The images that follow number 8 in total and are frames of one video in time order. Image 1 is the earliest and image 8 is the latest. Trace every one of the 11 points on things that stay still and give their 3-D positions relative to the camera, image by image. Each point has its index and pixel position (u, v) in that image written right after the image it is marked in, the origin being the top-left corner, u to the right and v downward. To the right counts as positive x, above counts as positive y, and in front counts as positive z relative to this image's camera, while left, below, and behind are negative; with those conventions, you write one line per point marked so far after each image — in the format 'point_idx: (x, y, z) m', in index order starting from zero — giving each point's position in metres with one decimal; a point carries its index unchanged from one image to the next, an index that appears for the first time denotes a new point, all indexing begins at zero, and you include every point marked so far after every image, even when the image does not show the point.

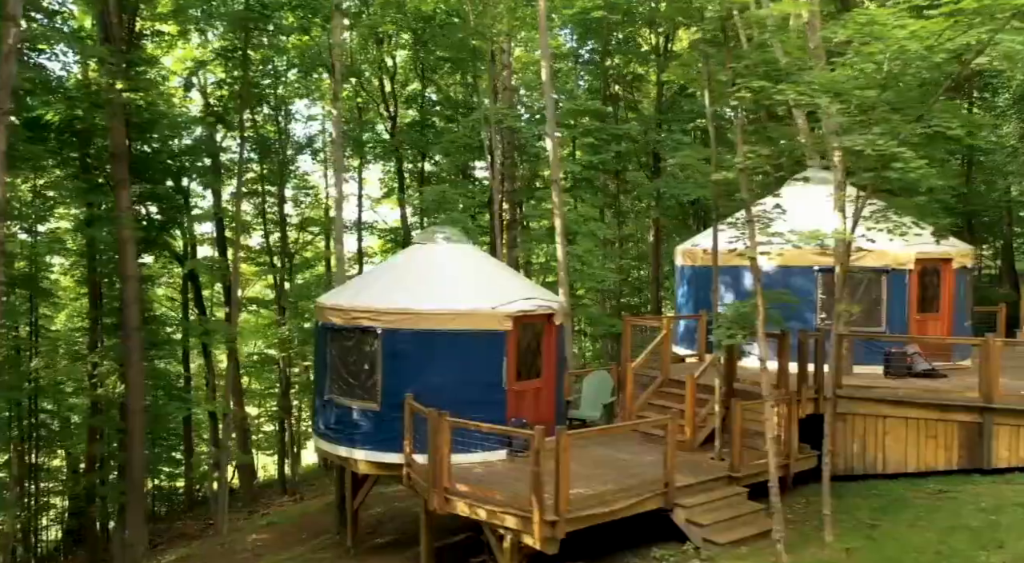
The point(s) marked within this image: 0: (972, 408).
0: (+4.8, -1.3, +10.3) m
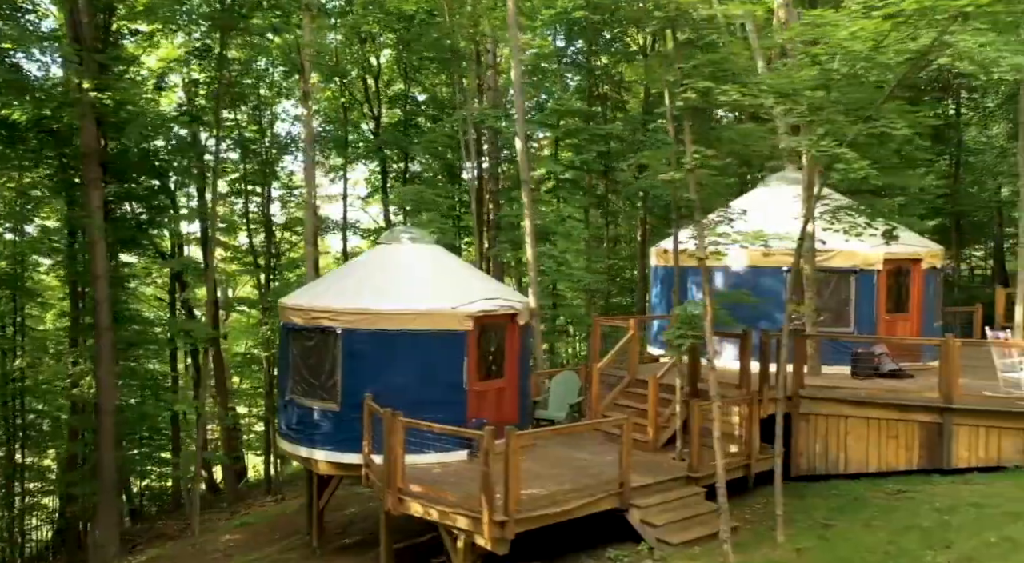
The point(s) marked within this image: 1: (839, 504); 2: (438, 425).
0: (+4.4, -1.3, +10.3) m
1: (+3.1, -2.1, +9.6) m
2: (-0.6, -1.2, +8.3) m
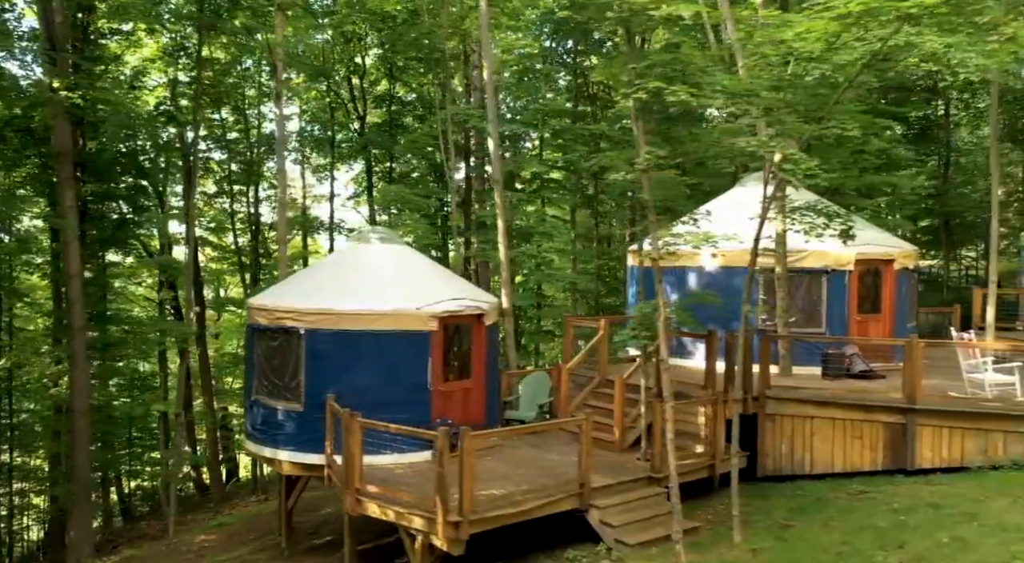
0: (+4.0, -1.3, +10.4) m
1: (+2.8, -2.1, +9.6) m
2: (-1.0, -1.2, +8.2) m
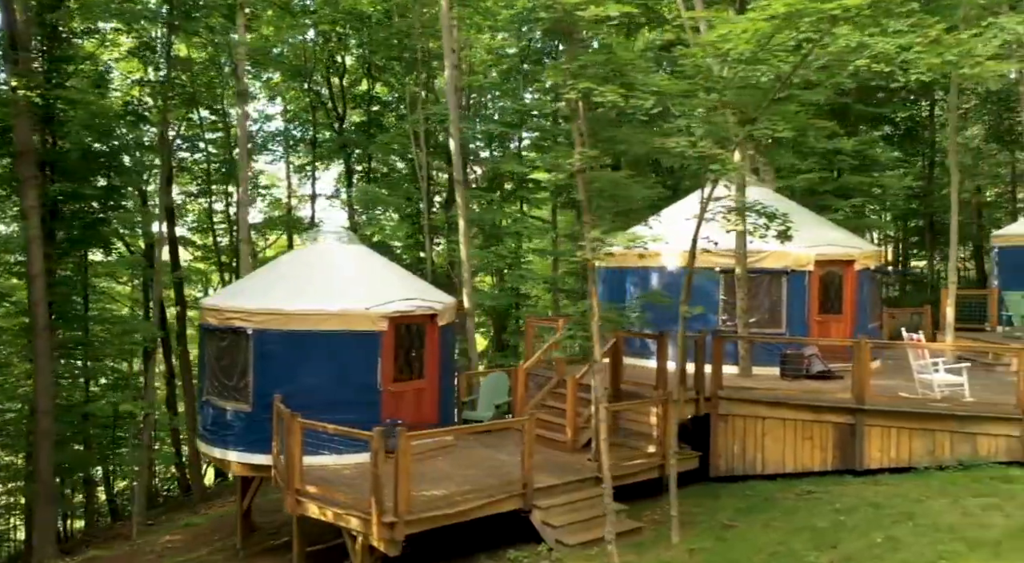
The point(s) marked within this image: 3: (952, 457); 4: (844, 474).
0: (+3.5, -1.3, +10.4) m
1: (+2.3, -2.1, +9.6) m
2: (-1.5, -1.2, +8.2) m
3: (+4.4, -1.8, +9.9) m
4: (+3.5, -2.0, +10.5) m
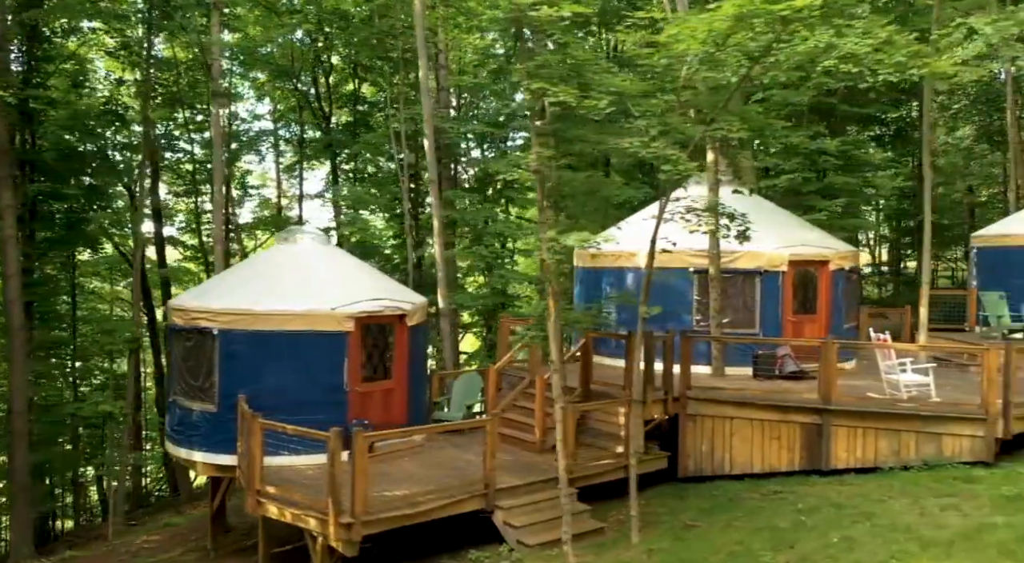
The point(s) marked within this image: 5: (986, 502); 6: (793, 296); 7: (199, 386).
0: (+3.1, -1.3, +10.4) m
1: (+1.9, -2.2, +9.6) m
2: (-1.8, -1.2, +8.2) m
3: (+4.1, -1.8, +10.0) m
4: (+3.2, -2.0, +10.5) m
5: (+3.9, -1.8, +8.2) m
6: (+3.9, -0.2, +13.9) m
7: (-3.2, -1.1, +10.3) m
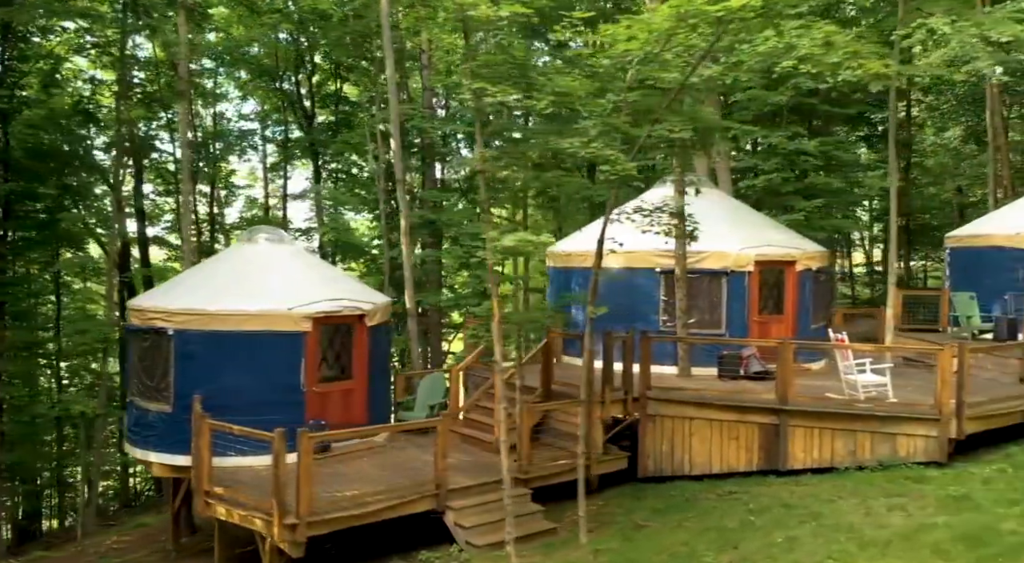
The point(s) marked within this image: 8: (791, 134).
0: (+2.7, -1.3, +10.4) m
1: (+1.5, -2.2, +9.6) m
2: (-2.3, -1.2, +8.2) m
3: (+3.6, -1.8, +10.0) m
4: (+2.7, -2.0, +10.5) m
5: (+3.5, -1.8, +8.2) m
6: (+3.5, -0.2, +13.9) m
7: (-3.7, -1.1, +10.3) m
8: (+5.1, +2.7, +18.0) m
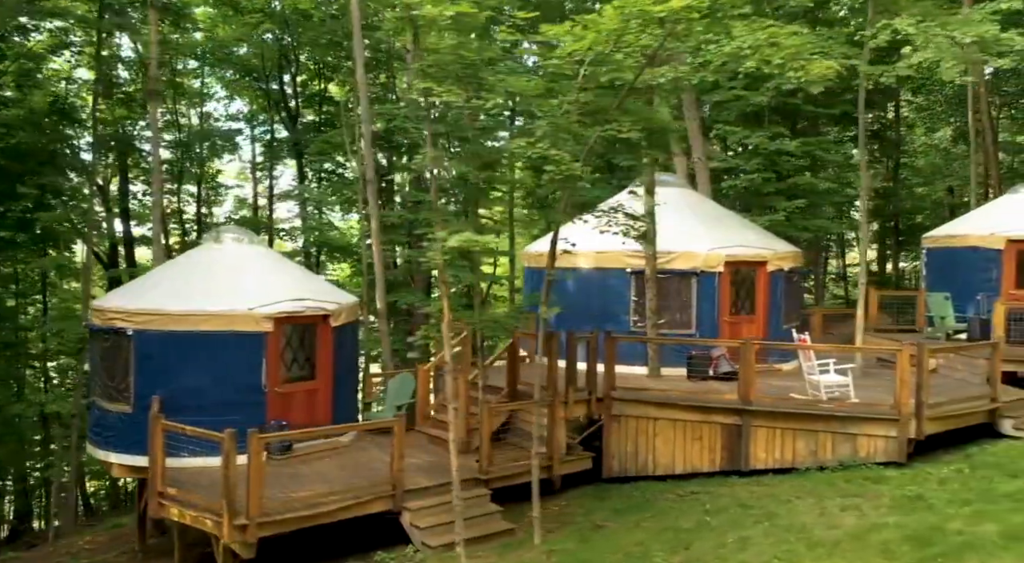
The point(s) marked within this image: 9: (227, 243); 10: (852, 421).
0: (+2.3, -1.3, +10.4) m
1: (+1.1, -2.2, +9.6) m
2: (-2.6, -1.2, +8.2) m
3: (+3.2, -1.8, +10.0) m
4: (+2.3, -2.0, +10.5) m
5: (+3.1, -1.8, +8.2) m
6: (+3.0, -0.2, +13.9) m
7: (-4.1, -1.1, +10.3) m
8: (+4.7, +2.7, +18.0) m
9: (-3.3, +0.4, +11.5) m
10: (+3.4, -1.4, +9.9) m
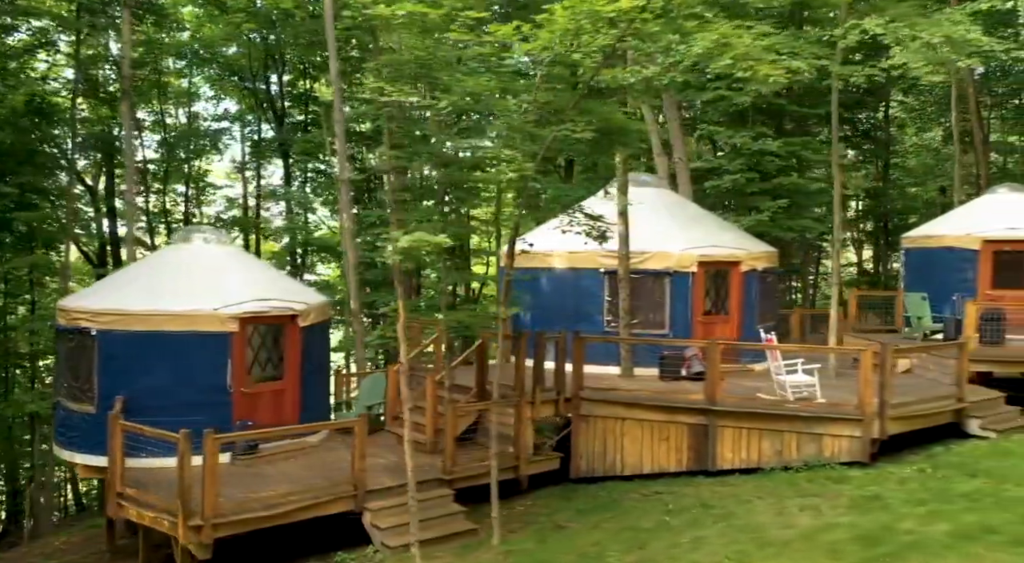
0: (+1.9, -1.3, +10.4) m
1: (+0.7, -2.2, +9.6) m
2: (-3.0, -1.2, +8.2) m
3: (+2.9, -1.8, +10.0) m
4: (+2.0, -2.0, +10.5) m
5: (+2.7, -1.8, +8.2) m
6: (+2.7, -0.2, +13.9) m
7: (-4.4, -1.1, +10.2) m
8: (+4.3, +2.7, +18.1) m
9: (-3.7, +0.4, +11.5) m
10: (+3.0, -1.4, +9.9) m
